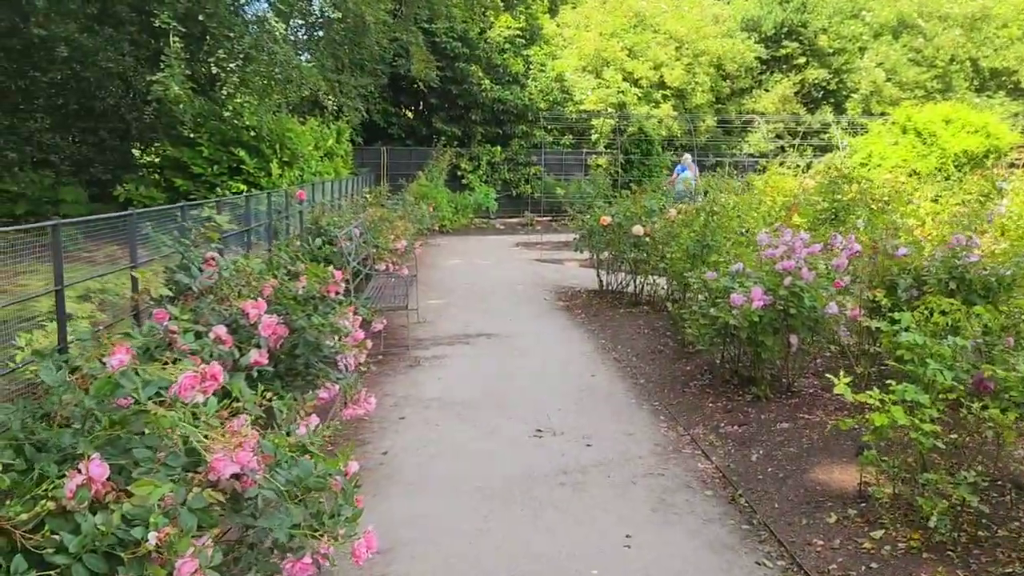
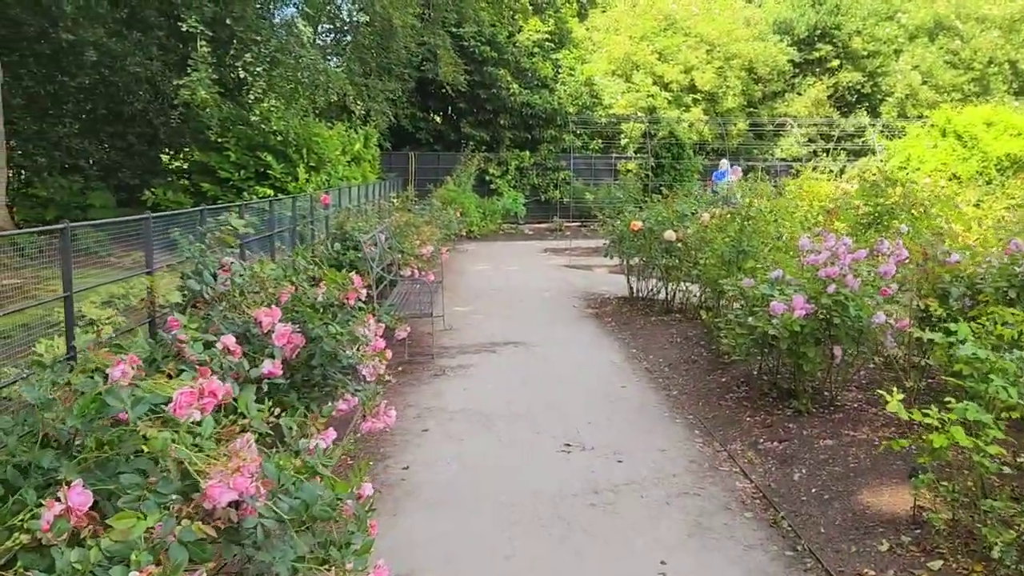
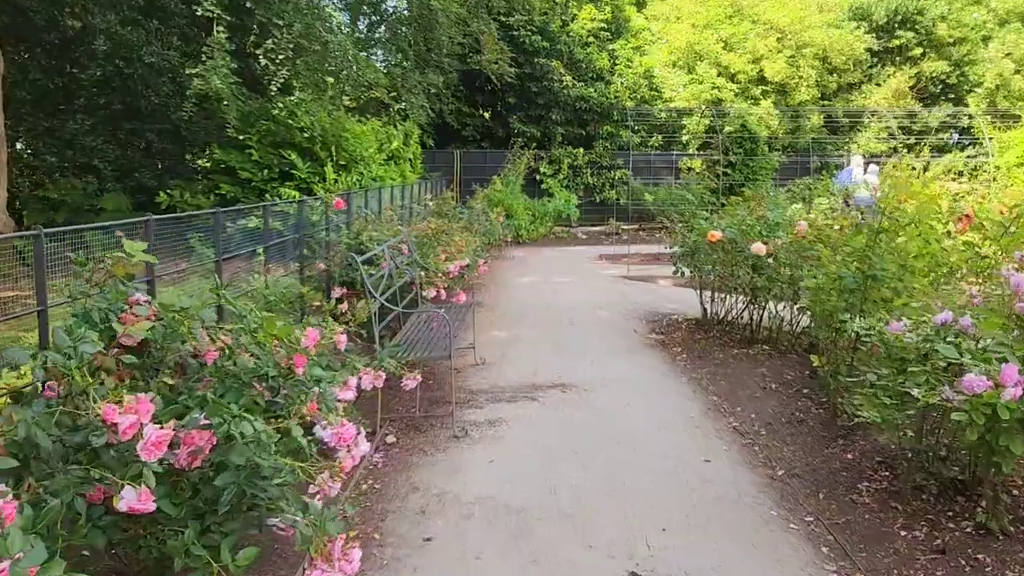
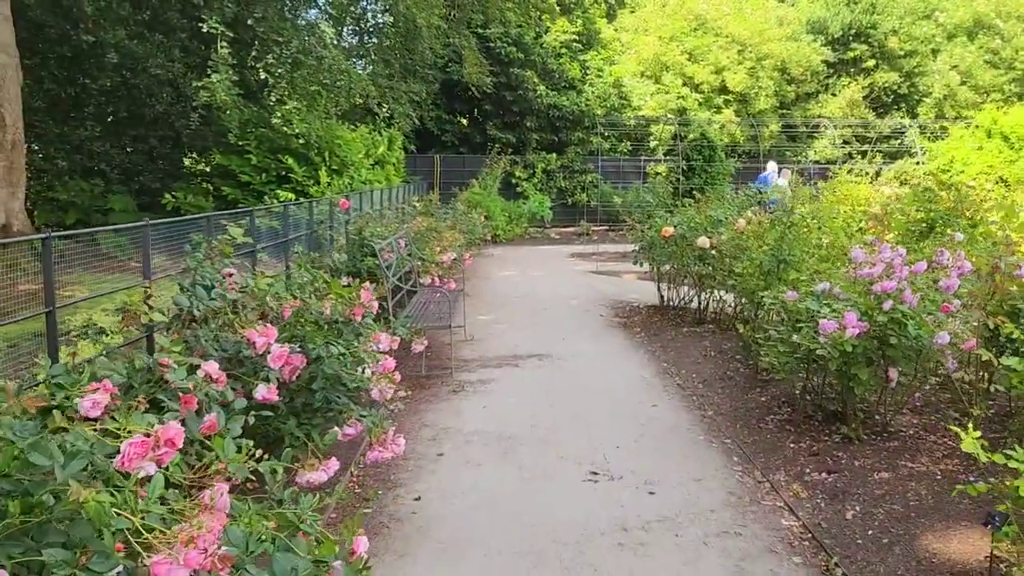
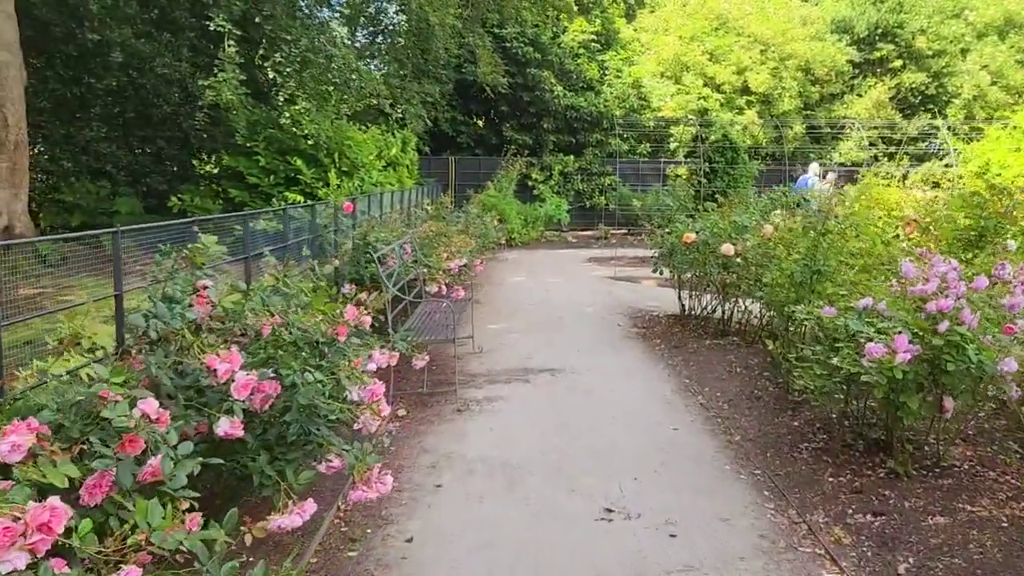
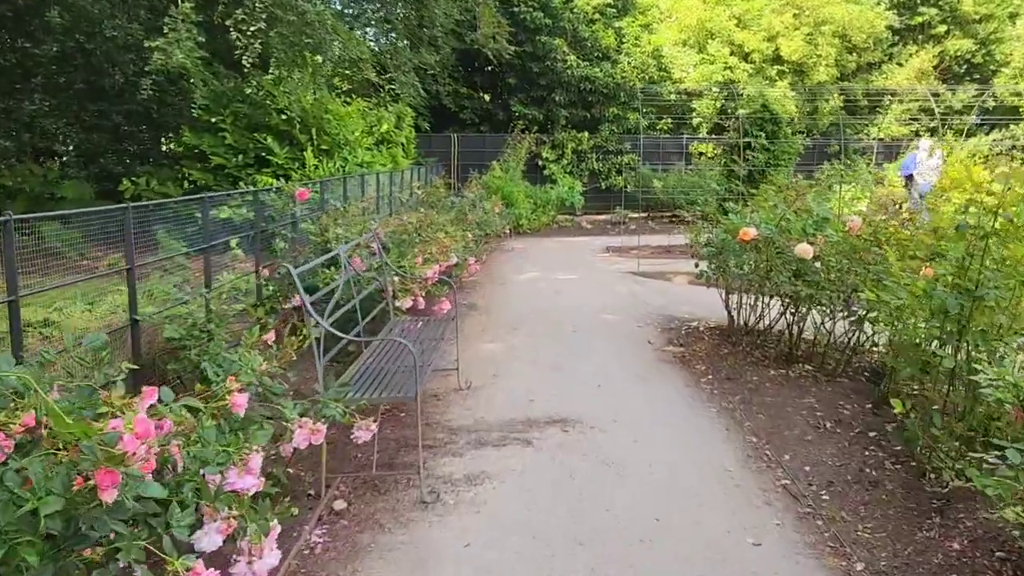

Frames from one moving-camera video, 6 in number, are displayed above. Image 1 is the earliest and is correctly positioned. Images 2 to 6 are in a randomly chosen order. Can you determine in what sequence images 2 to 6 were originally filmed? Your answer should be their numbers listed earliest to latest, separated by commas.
2, 4, 5, 3, 6
